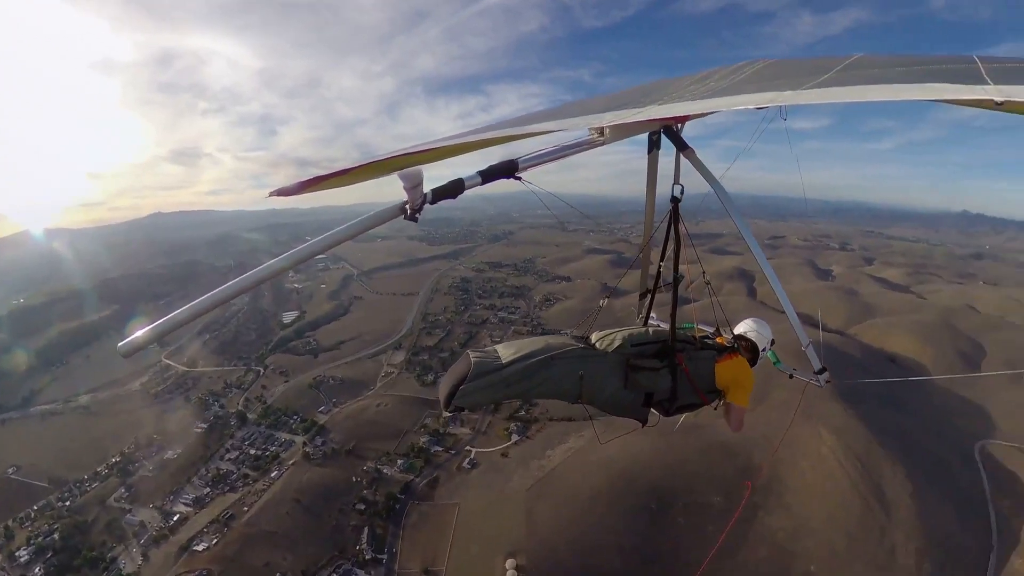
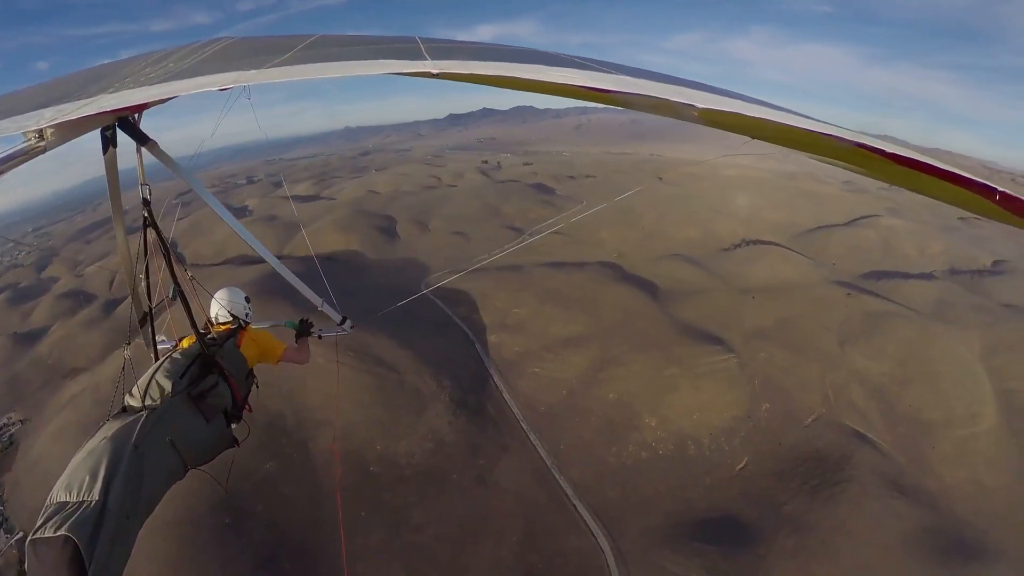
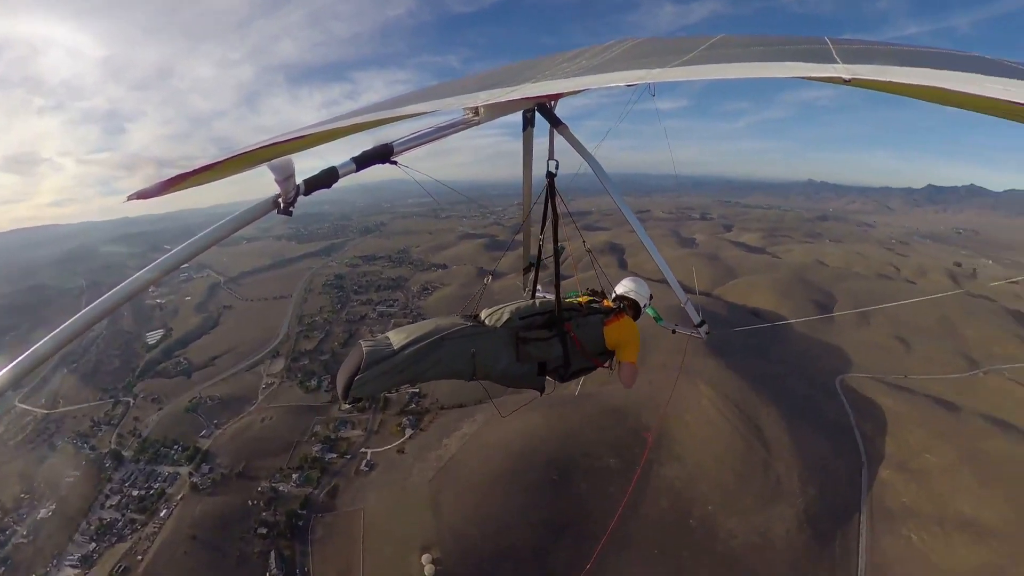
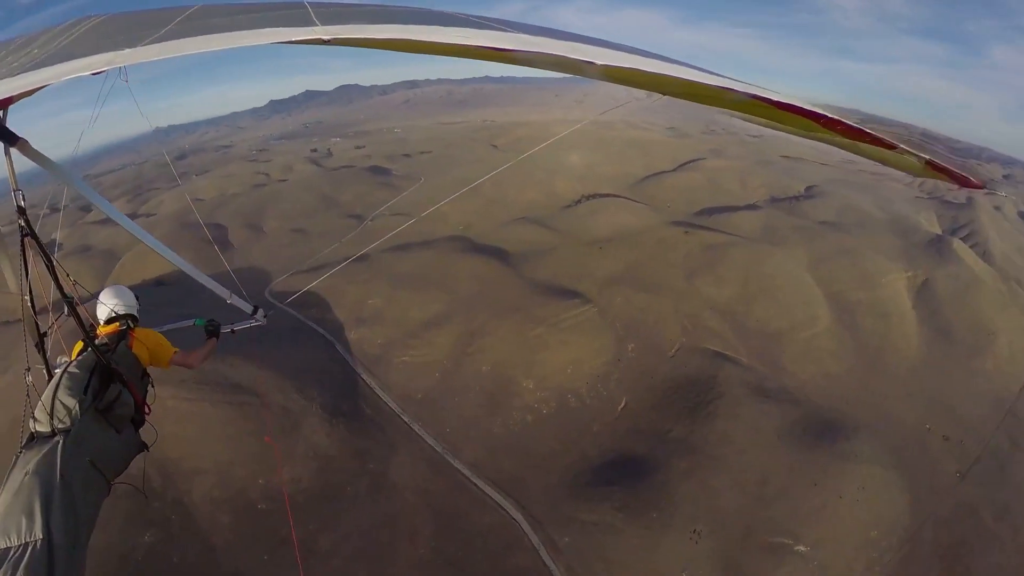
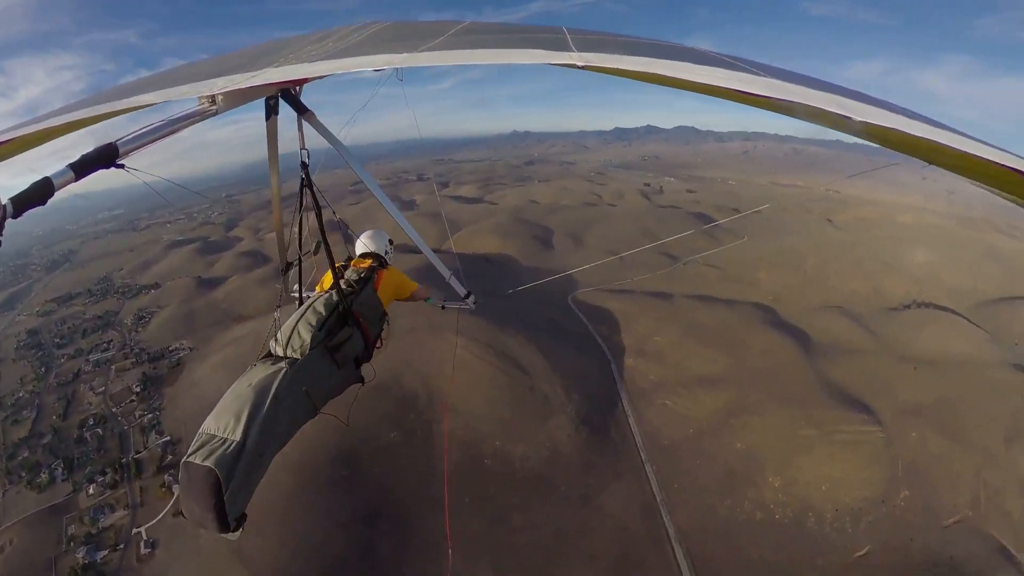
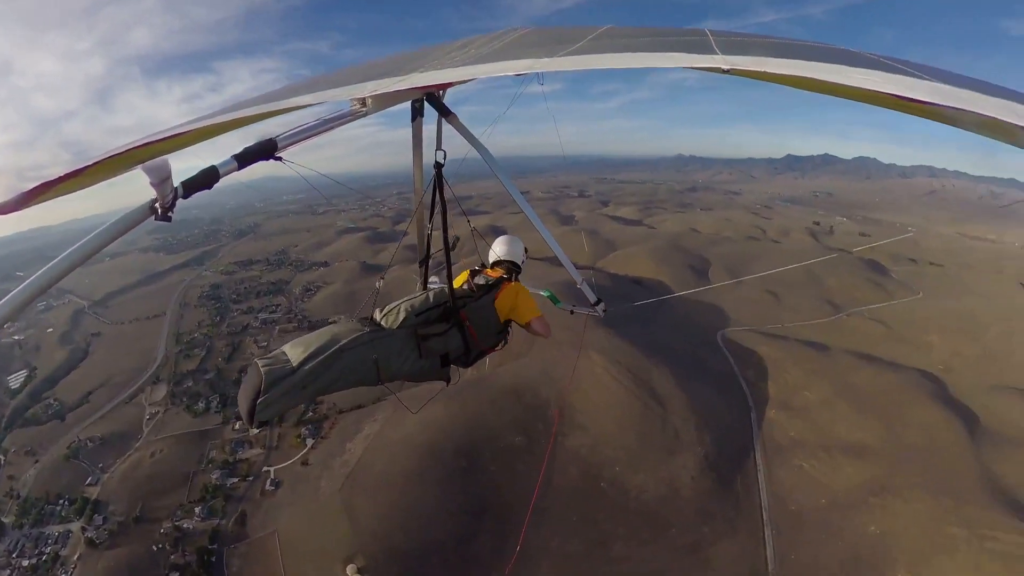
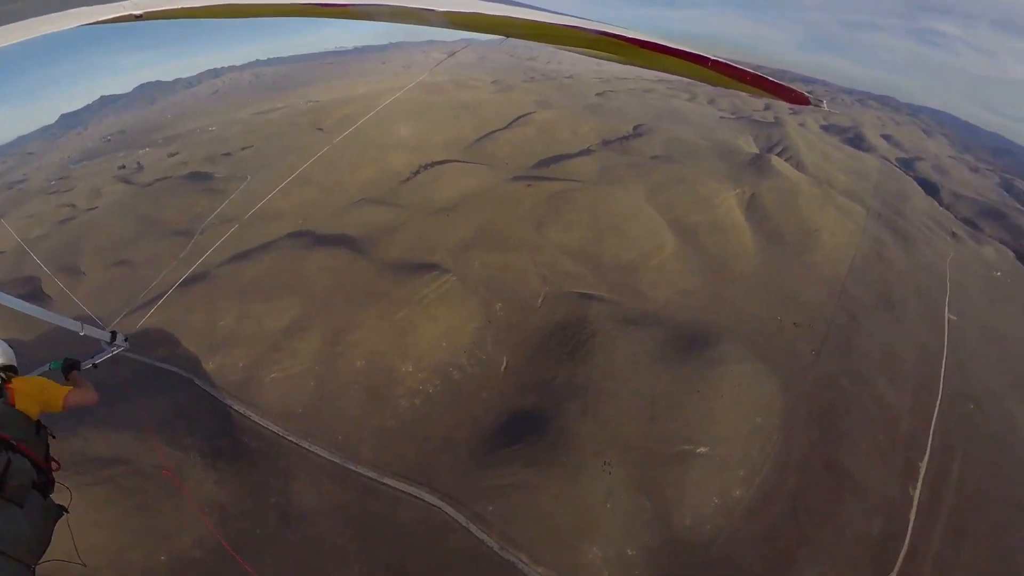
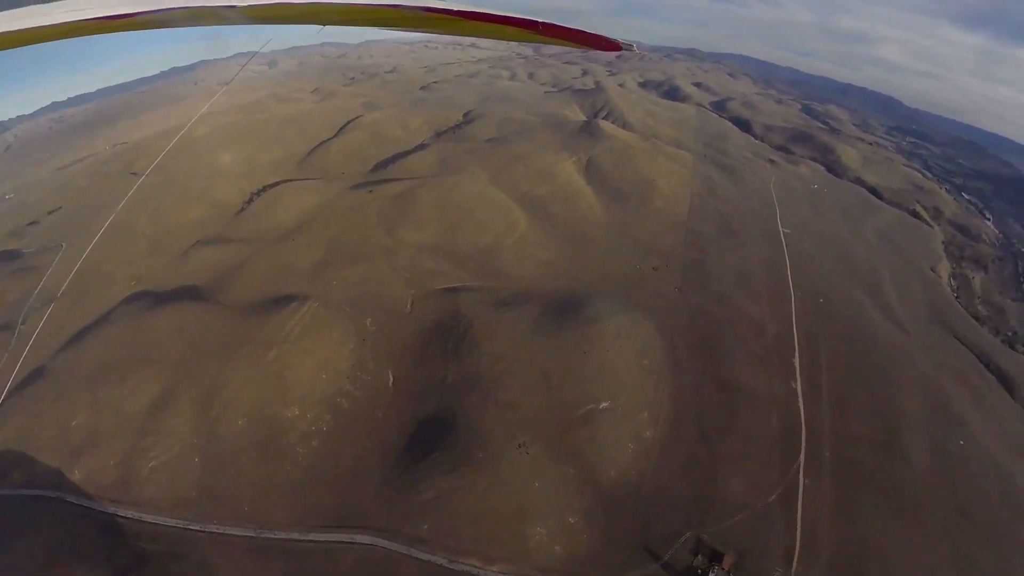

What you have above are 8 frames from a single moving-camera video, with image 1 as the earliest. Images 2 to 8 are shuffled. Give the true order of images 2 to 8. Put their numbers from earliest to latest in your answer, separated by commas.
3, 6, 5, 2, 4, 7, 8
